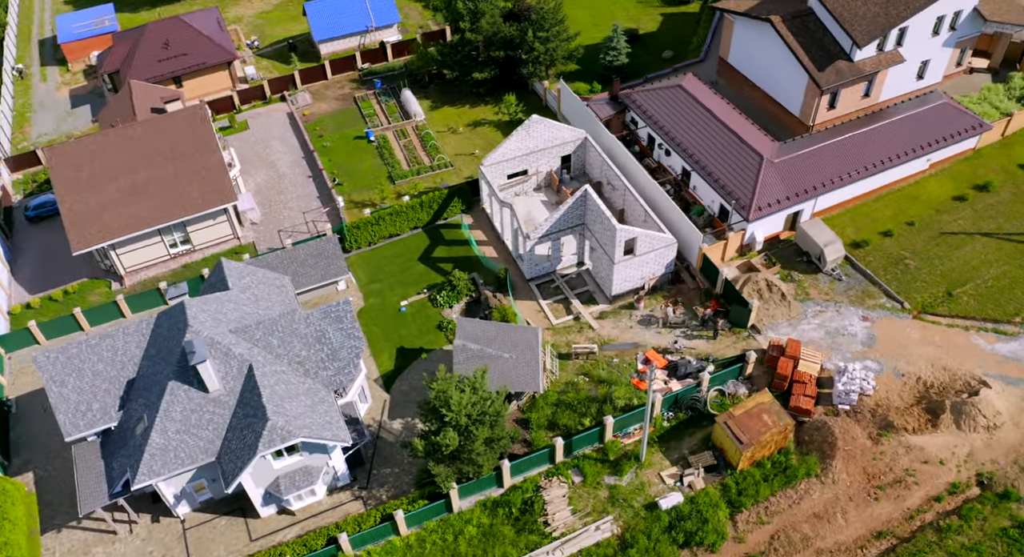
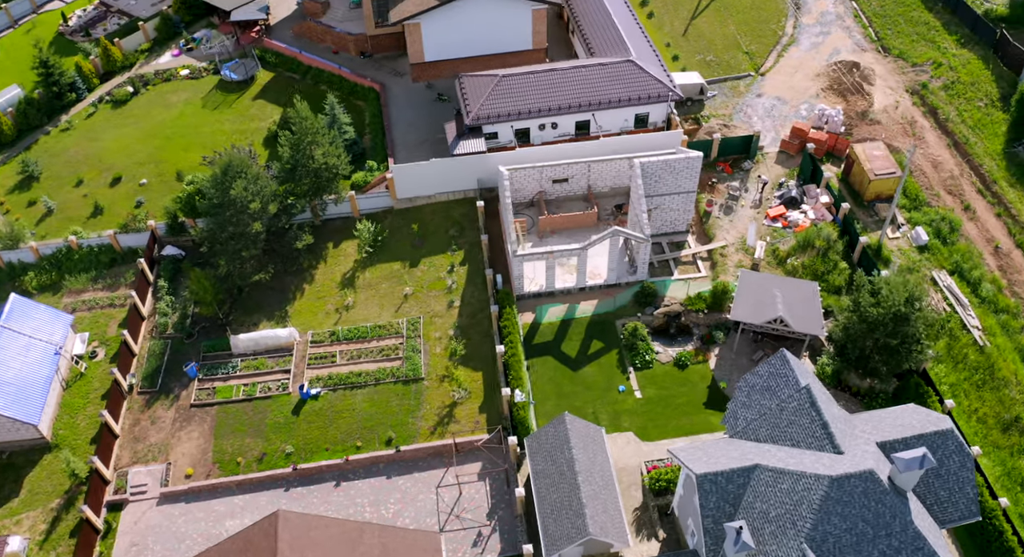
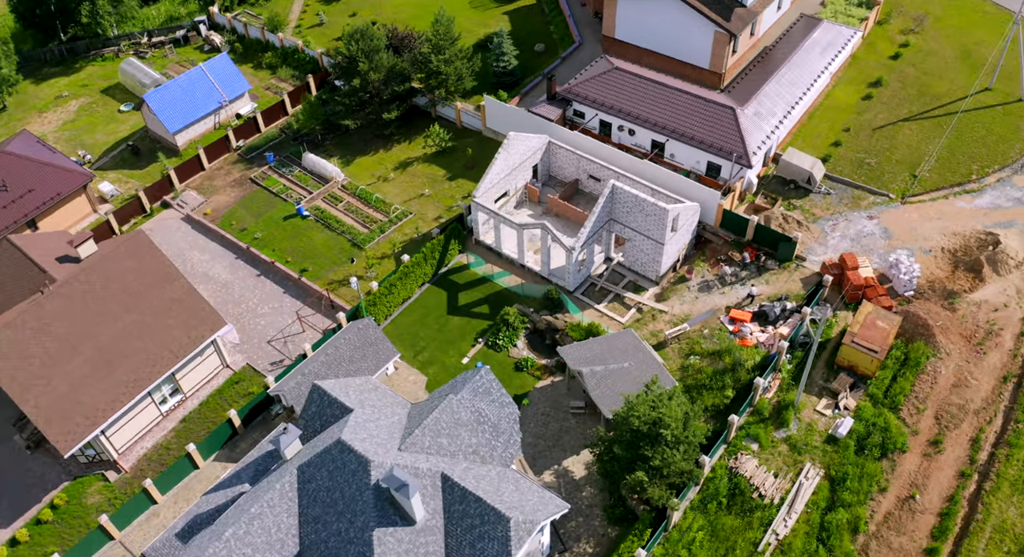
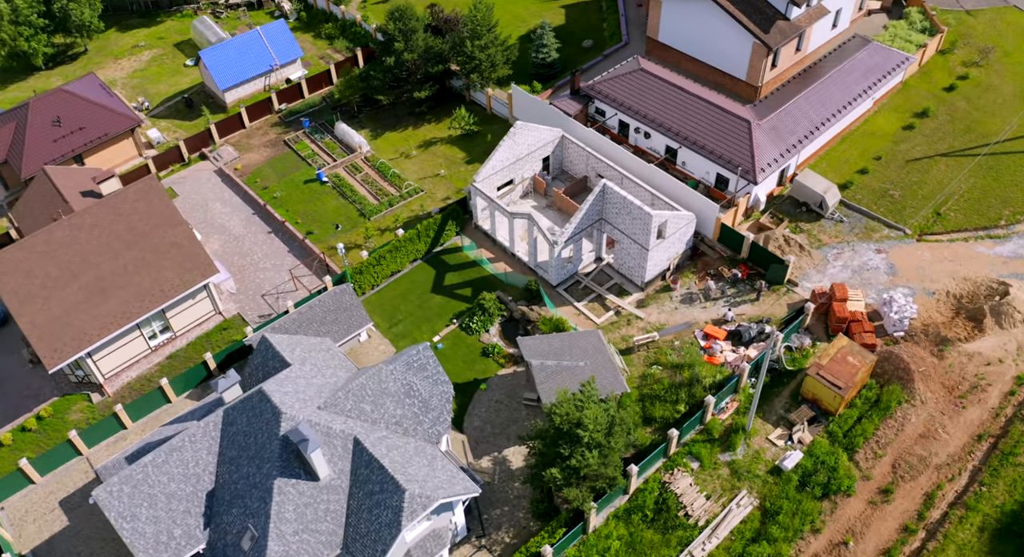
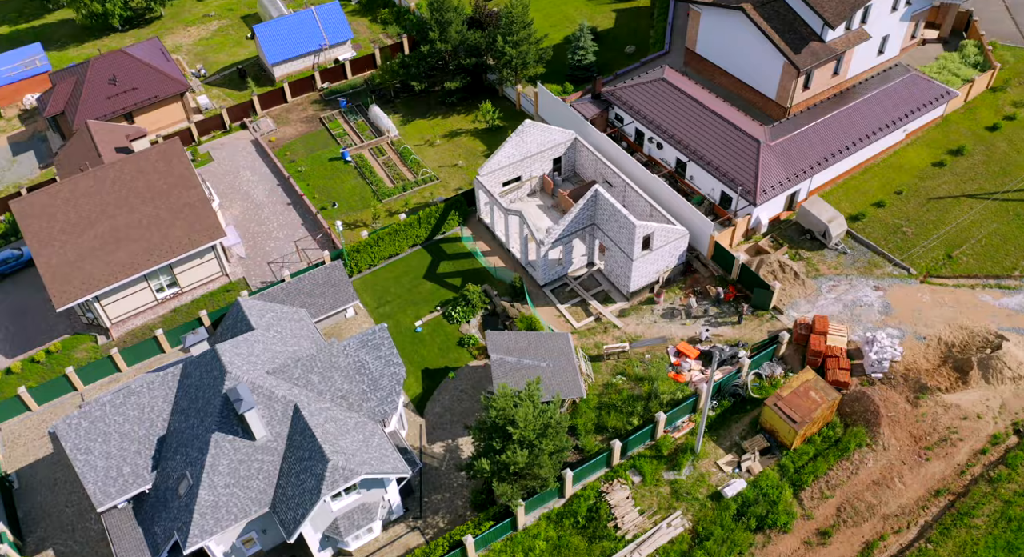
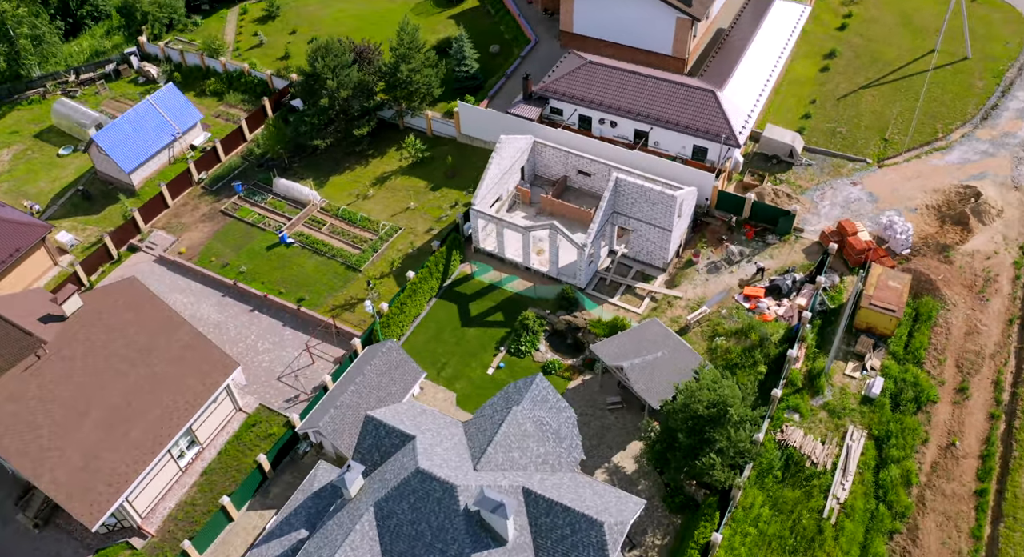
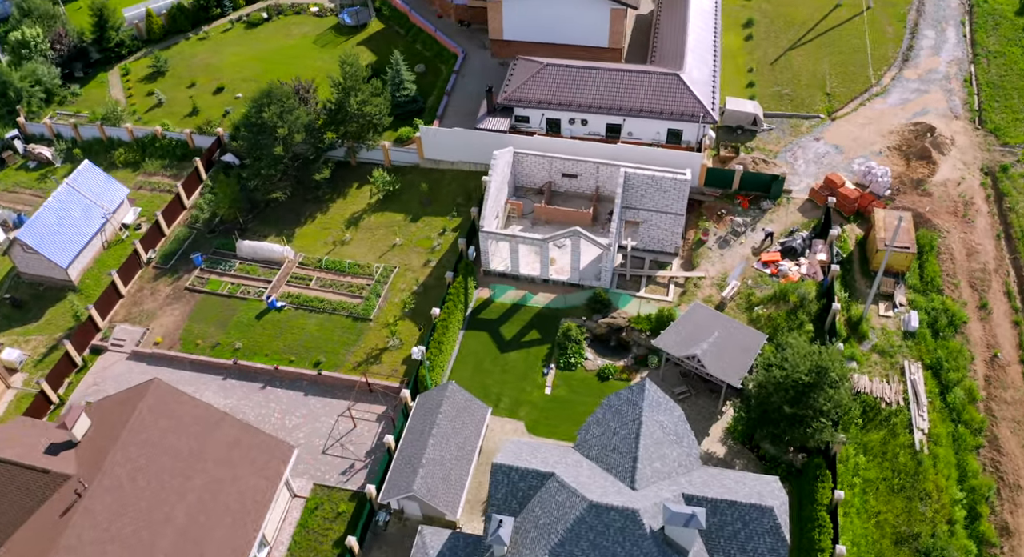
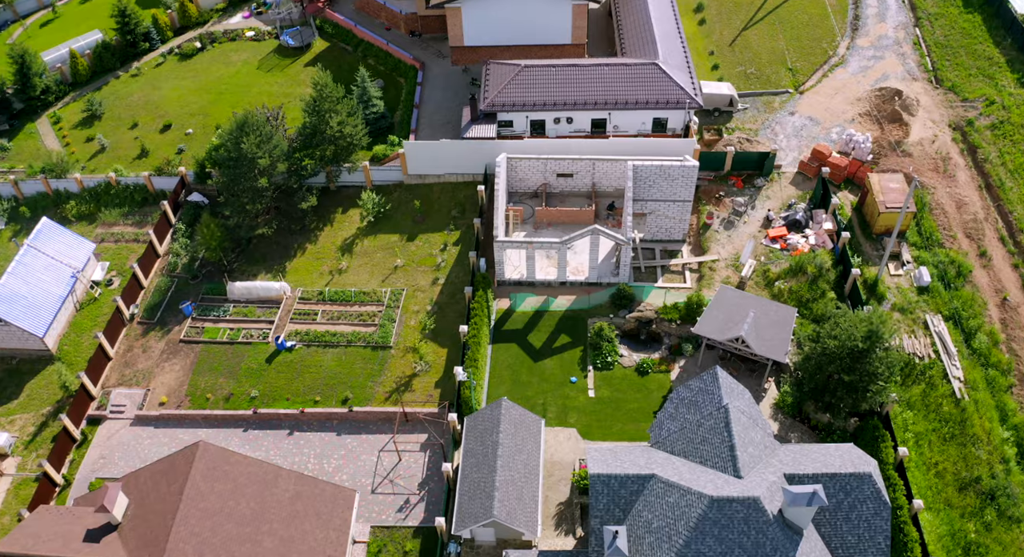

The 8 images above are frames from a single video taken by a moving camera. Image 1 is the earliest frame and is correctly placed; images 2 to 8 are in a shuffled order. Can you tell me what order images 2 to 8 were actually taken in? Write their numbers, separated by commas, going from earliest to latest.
5, 4, 3, 6, 7, 8, 2
